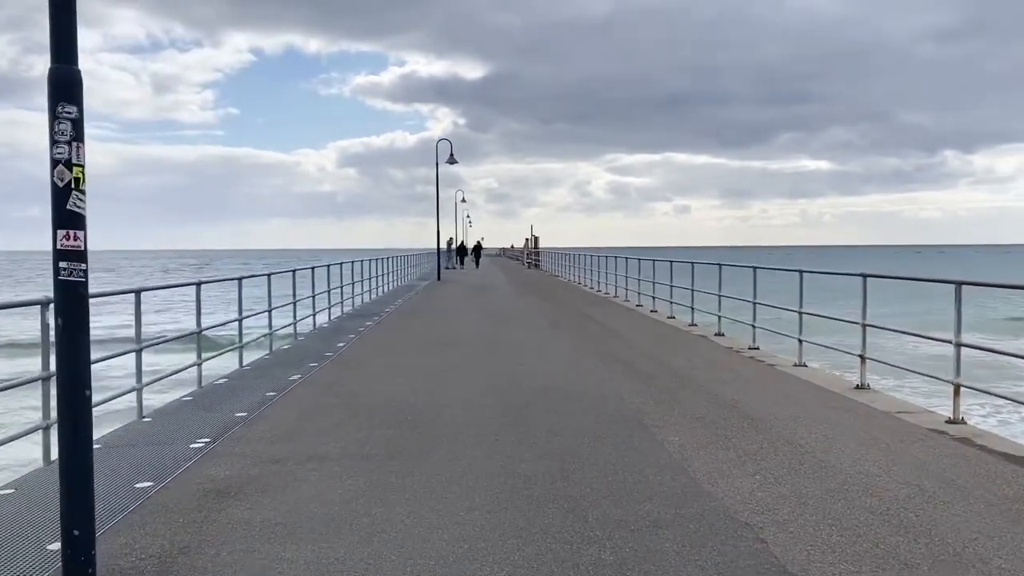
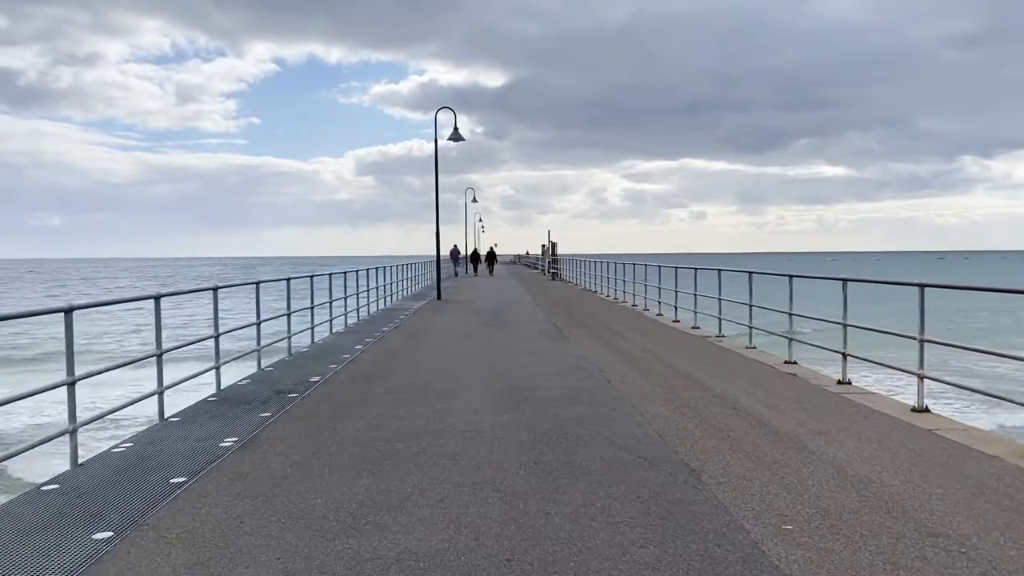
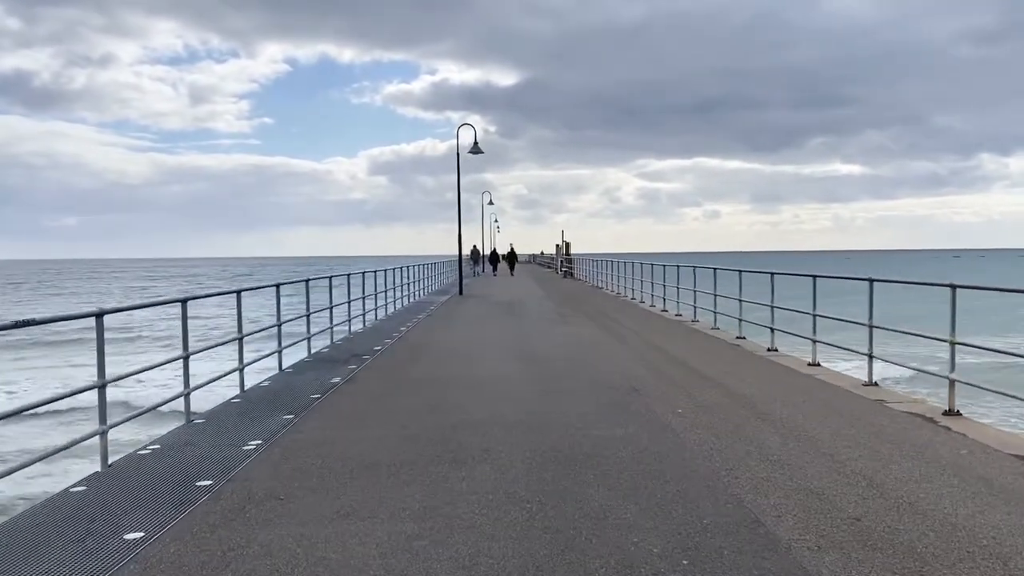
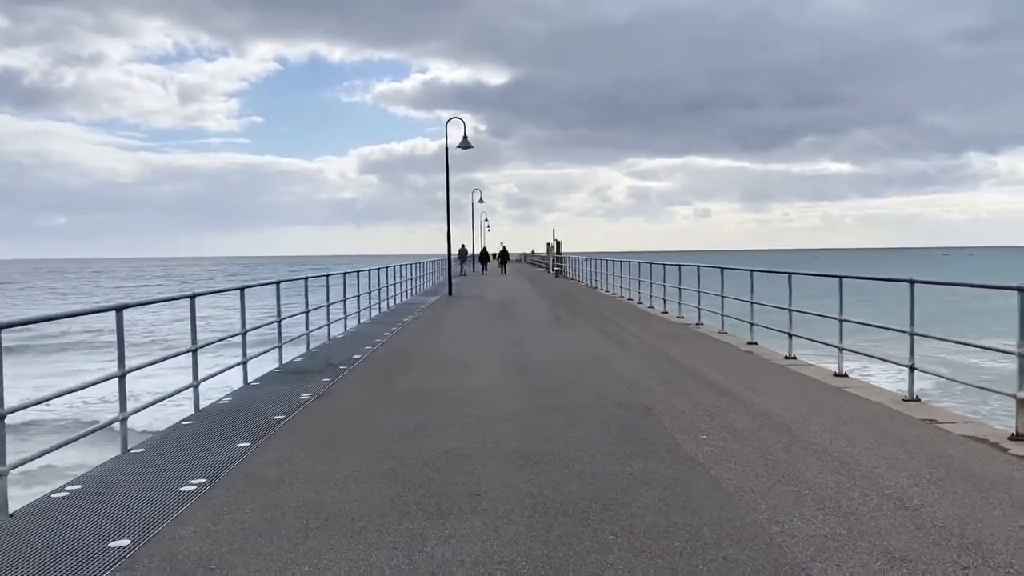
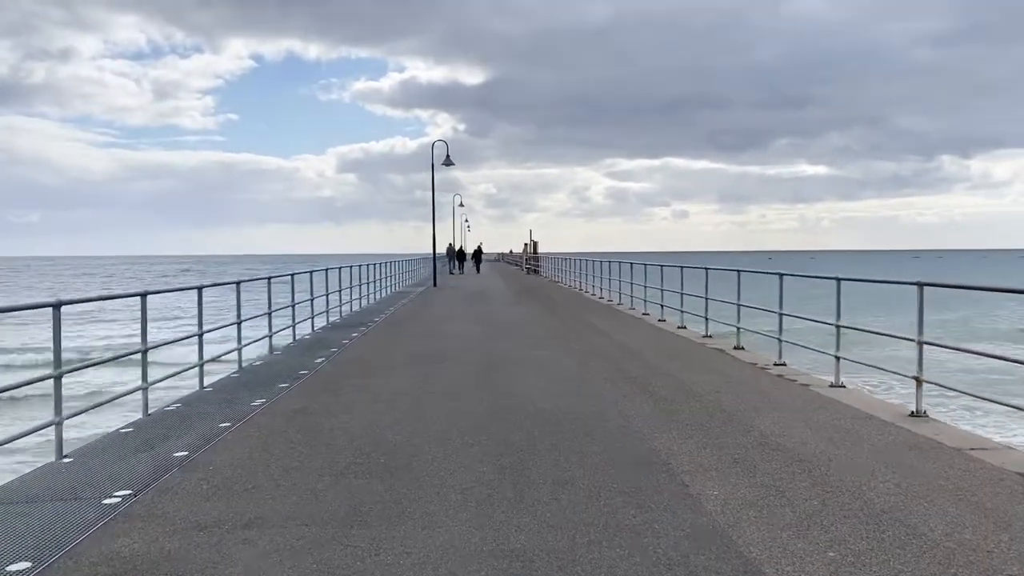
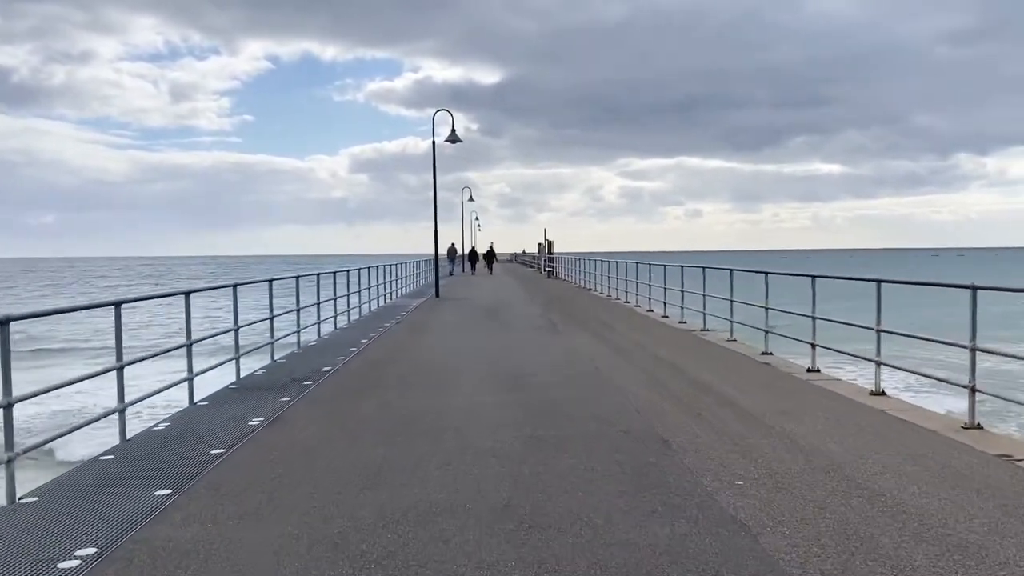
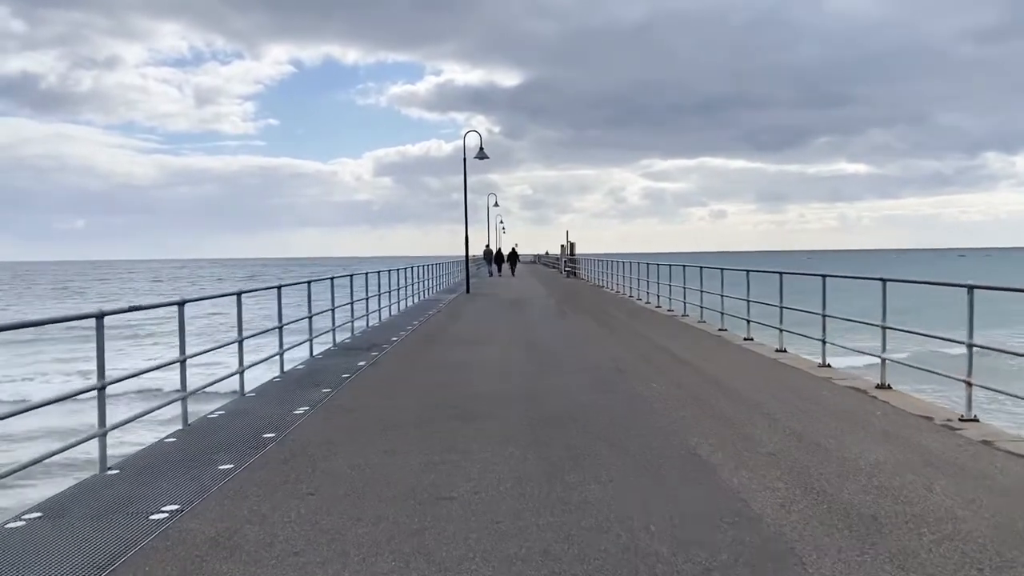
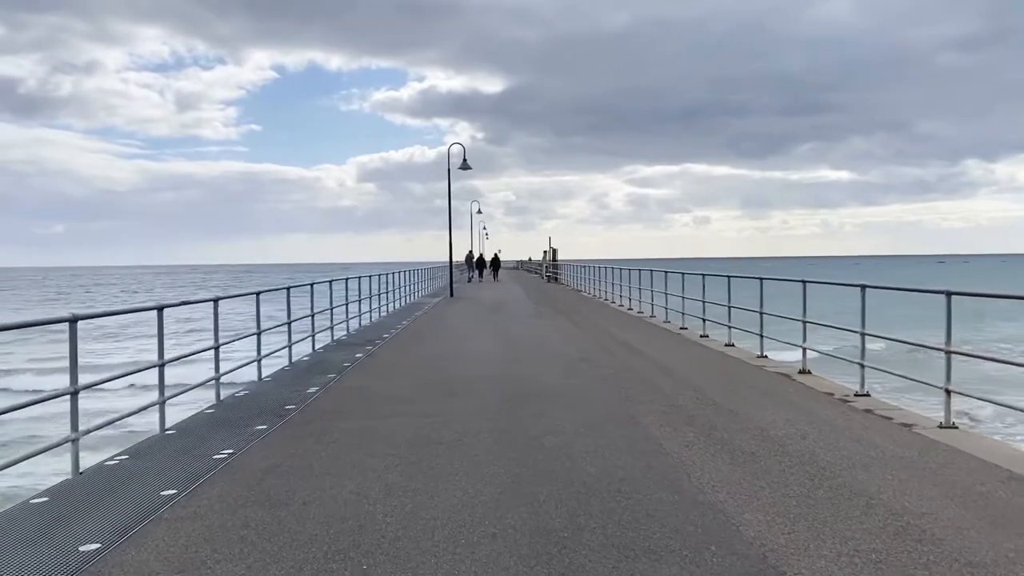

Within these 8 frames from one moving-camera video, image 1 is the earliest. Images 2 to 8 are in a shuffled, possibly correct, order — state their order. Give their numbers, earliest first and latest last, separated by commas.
5, 8, 7, 3, 4, 6, 2
